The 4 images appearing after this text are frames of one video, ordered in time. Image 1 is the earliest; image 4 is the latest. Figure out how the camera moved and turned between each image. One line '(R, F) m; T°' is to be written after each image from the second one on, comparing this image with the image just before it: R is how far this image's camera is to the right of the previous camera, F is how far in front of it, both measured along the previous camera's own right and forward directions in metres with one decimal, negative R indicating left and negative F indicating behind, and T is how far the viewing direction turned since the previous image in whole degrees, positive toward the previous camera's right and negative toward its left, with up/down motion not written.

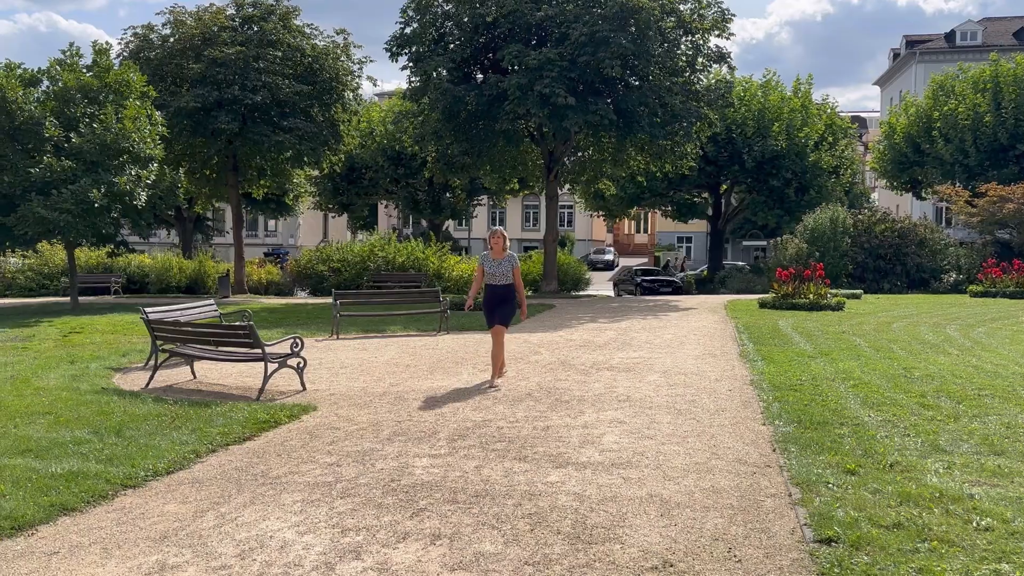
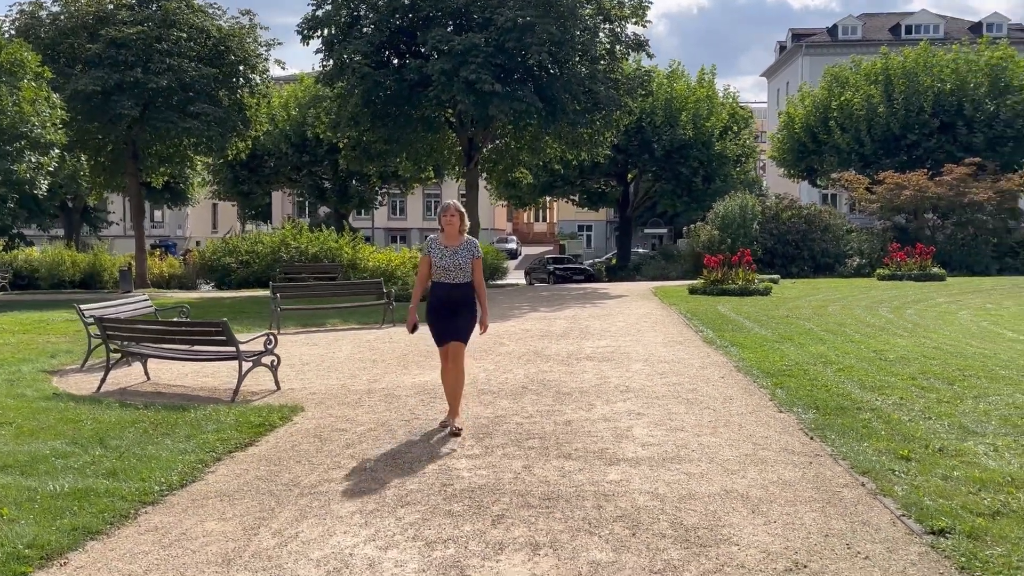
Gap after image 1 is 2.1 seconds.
(-0.9, +0.4) m; +7°
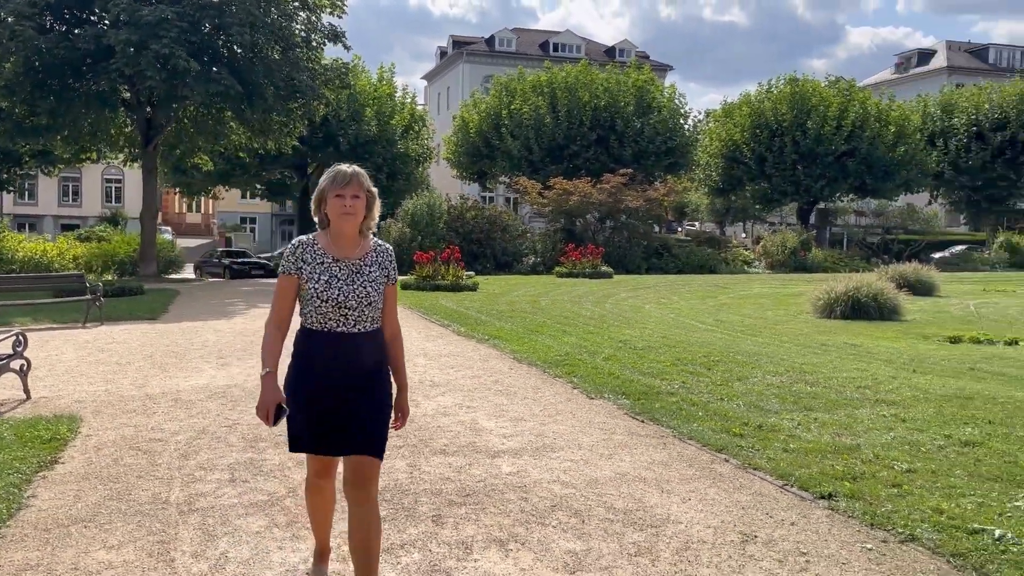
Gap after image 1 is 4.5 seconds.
(-1.3, +0.3) m; +21°
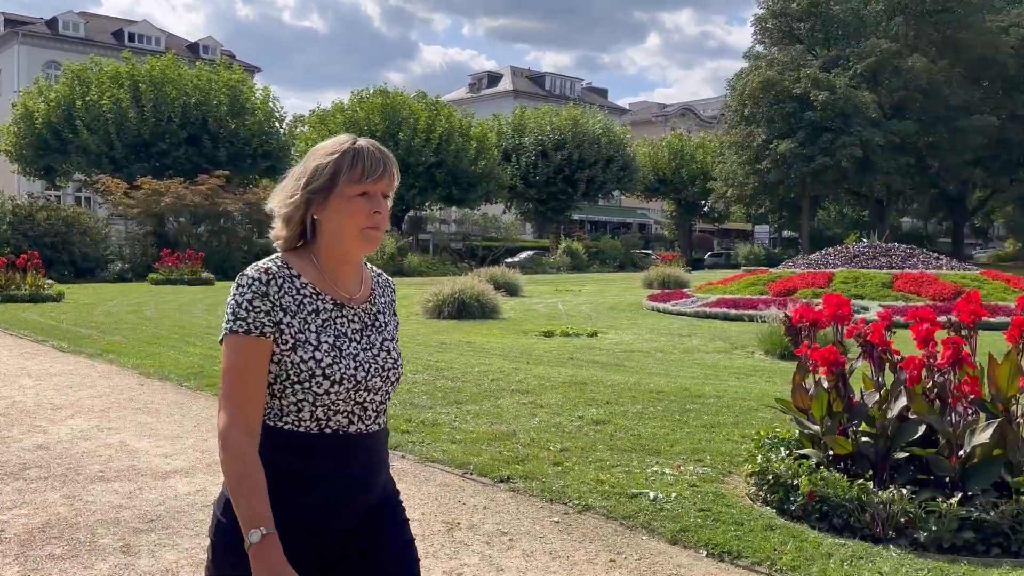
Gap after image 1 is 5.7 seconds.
(-0.5, 0.0) m; +25°
